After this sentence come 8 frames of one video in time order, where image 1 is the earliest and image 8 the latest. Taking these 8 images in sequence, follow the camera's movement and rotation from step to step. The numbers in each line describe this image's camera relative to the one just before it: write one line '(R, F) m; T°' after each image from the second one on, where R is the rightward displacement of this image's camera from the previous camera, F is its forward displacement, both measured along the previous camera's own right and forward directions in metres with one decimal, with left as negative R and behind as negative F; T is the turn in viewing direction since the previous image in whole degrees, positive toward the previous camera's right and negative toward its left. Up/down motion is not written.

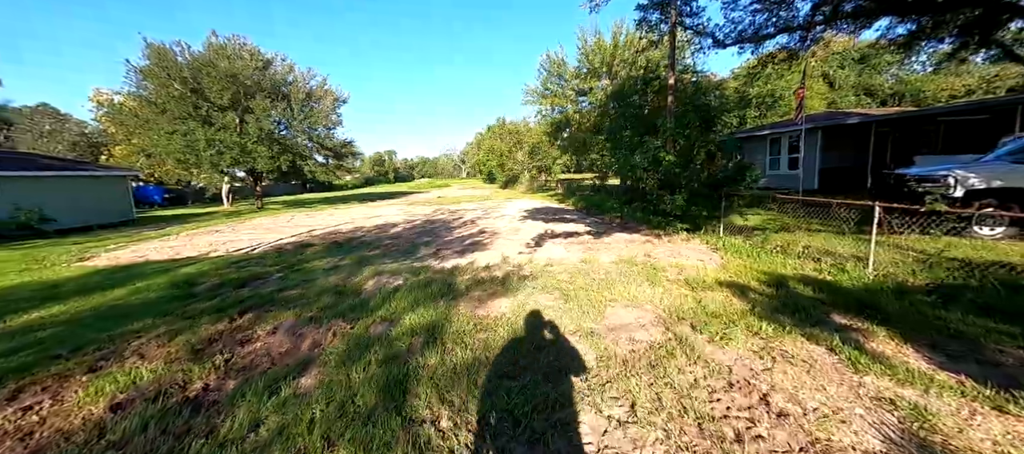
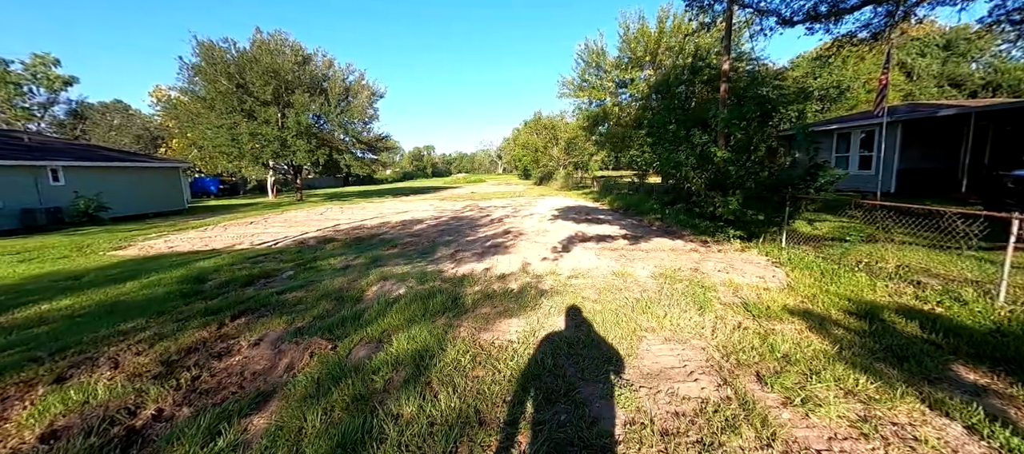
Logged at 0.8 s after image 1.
(+0.2, +0.6) m; -6°
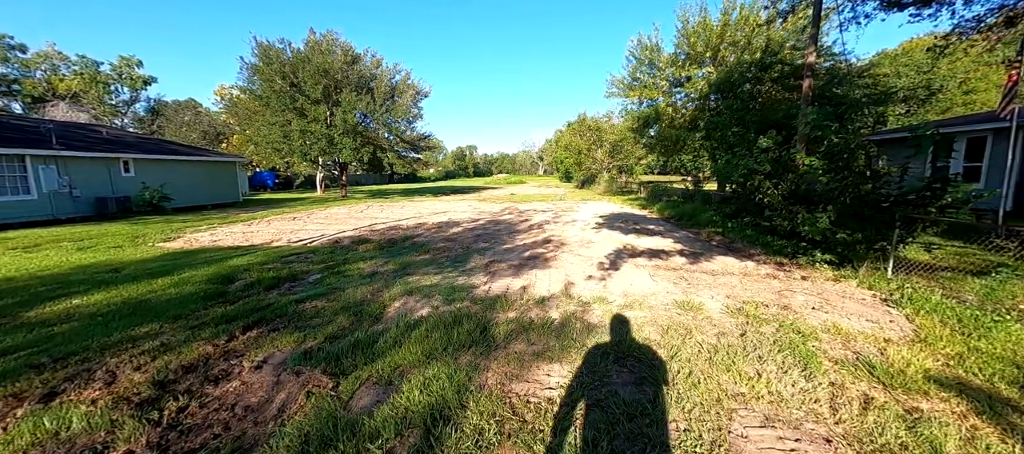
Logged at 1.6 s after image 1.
(-0.1, +0.6) m; -6°
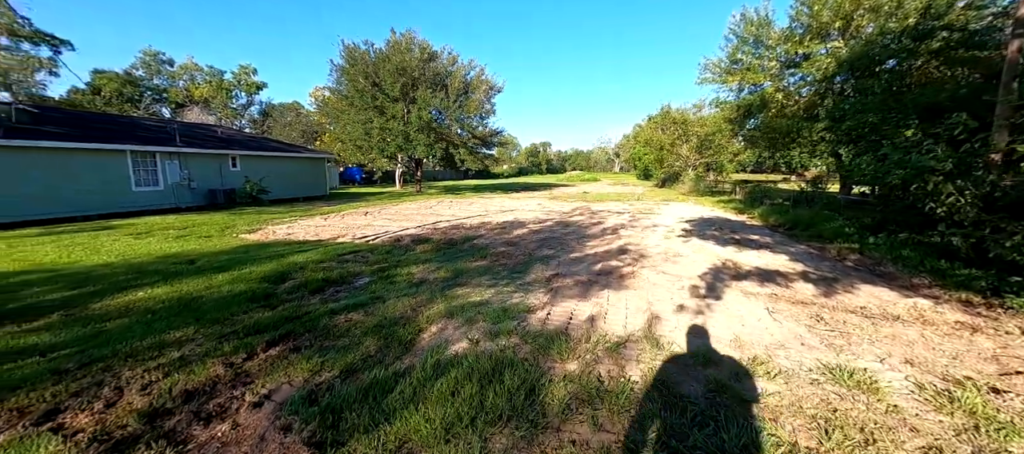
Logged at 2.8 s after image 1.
(0.0, +0.8) m; -11°
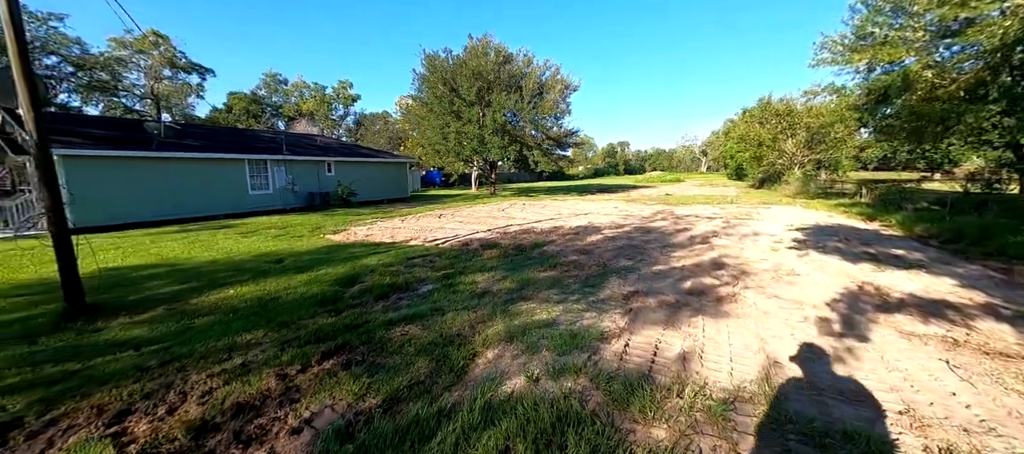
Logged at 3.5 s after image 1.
(0.0, +0.5) m; -12°
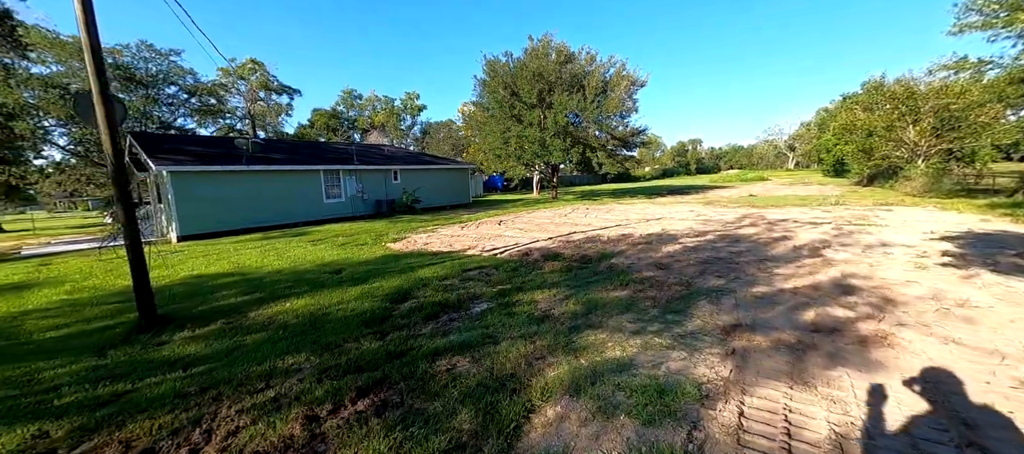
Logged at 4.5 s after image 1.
(0.0, +0.6) m; -10°
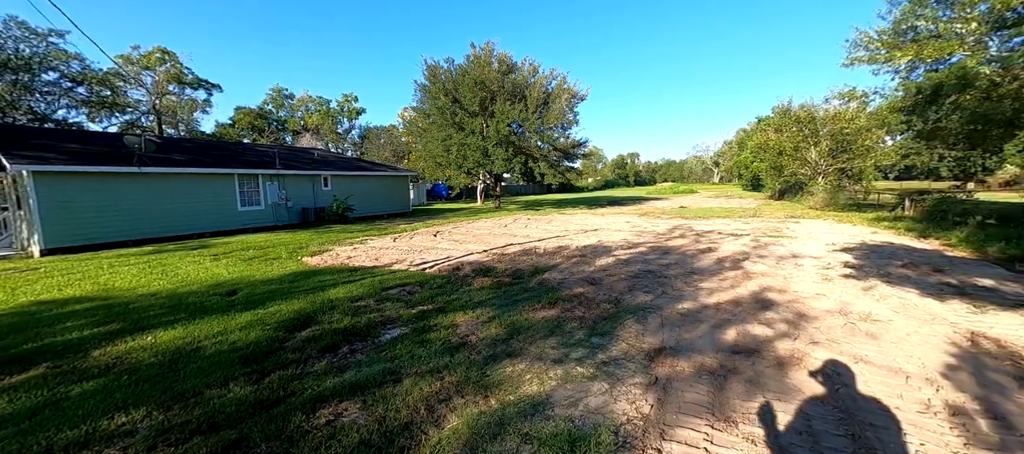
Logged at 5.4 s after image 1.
(+0.3, +0.3) m; +8°
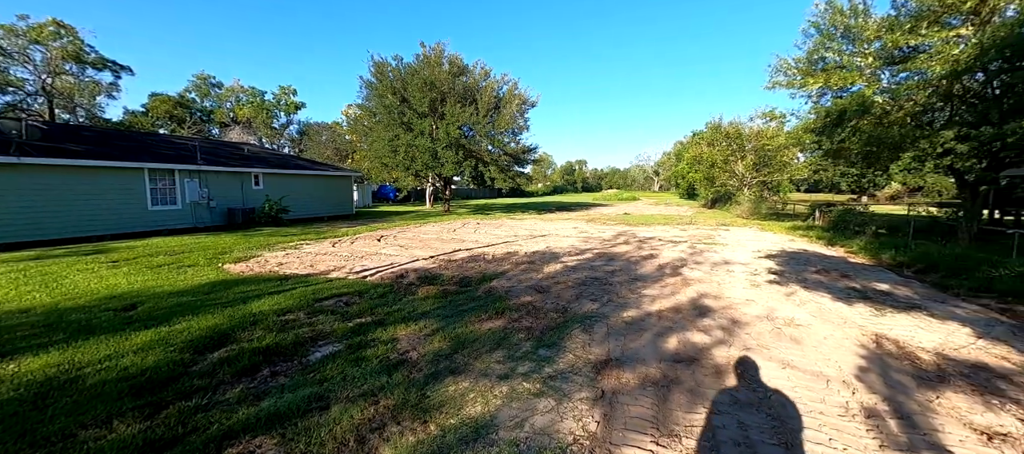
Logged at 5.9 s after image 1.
(+0.1, +0.1) m; +8°
